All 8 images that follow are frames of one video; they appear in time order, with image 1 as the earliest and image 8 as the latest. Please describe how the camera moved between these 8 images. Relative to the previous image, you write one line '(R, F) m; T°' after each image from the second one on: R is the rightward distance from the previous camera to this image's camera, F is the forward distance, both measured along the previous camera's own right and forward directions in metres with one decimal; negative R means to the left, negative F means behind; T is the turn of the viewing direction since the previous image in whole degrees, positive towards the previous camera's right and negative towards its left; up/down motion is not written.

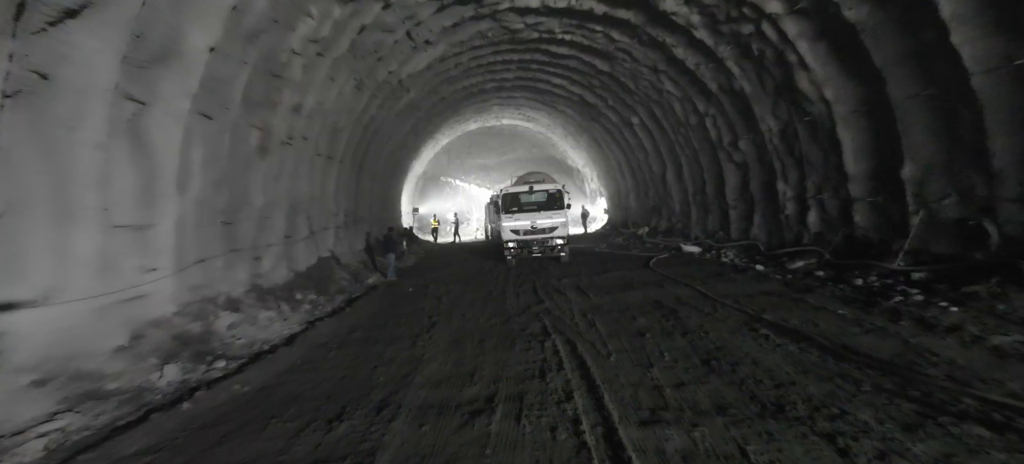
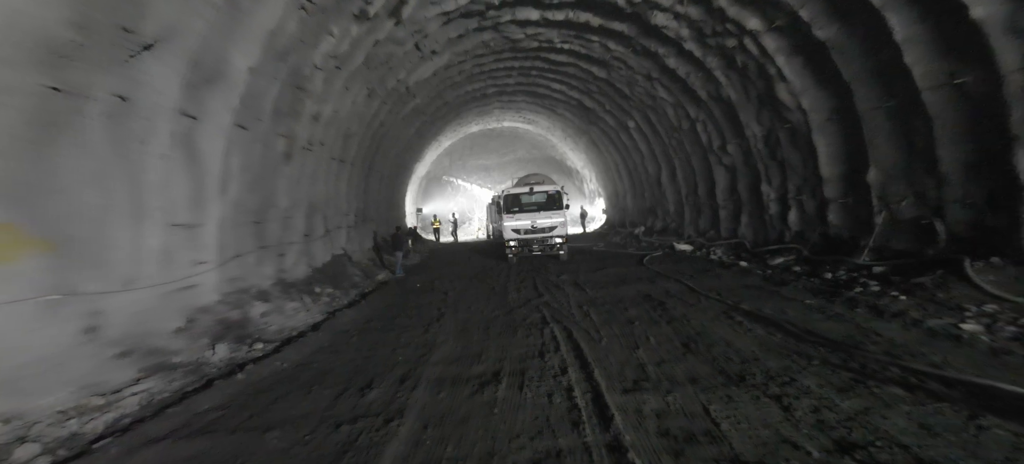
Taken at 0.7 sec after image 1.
(0.0, -0.6) m; 0°
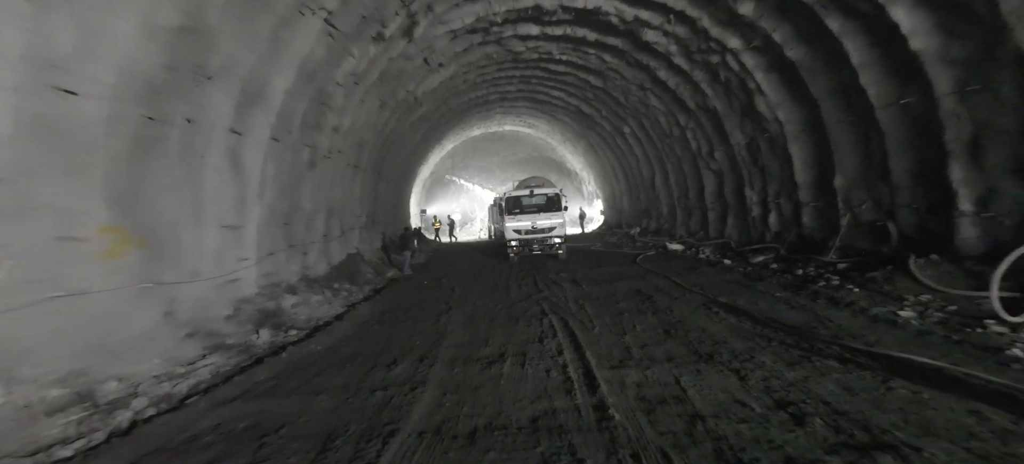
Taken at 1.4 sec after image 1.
(0.0, -0.7) m; 0°
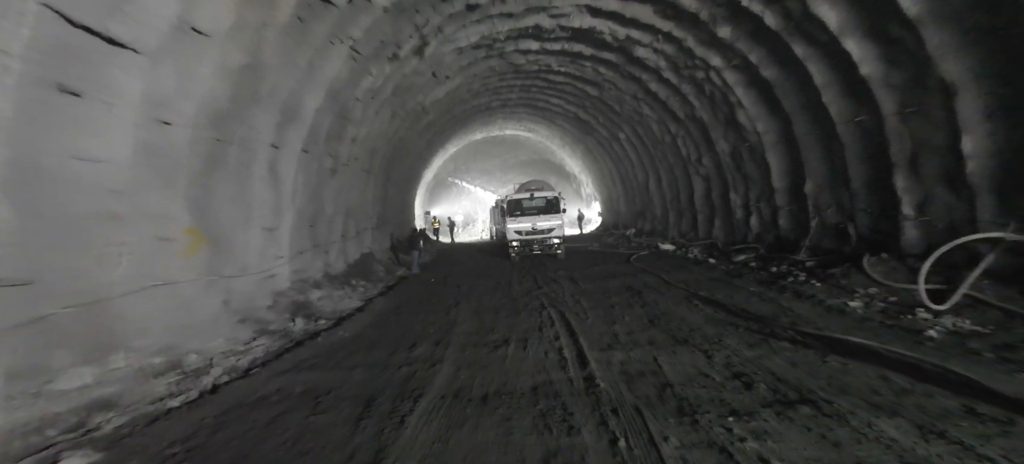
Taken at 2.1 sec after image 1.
(0.0, -0.8) m; 0°
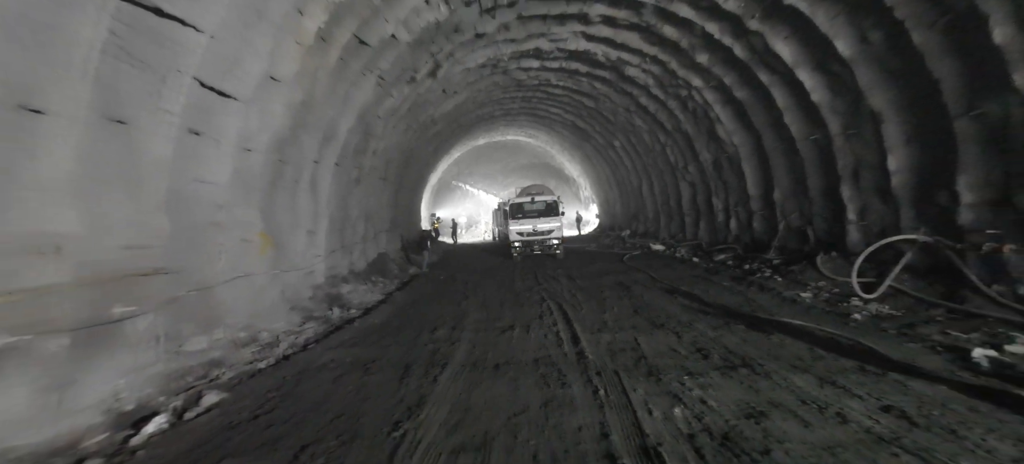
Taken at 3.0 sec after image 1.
(-0.1, -1.0) m; 0°
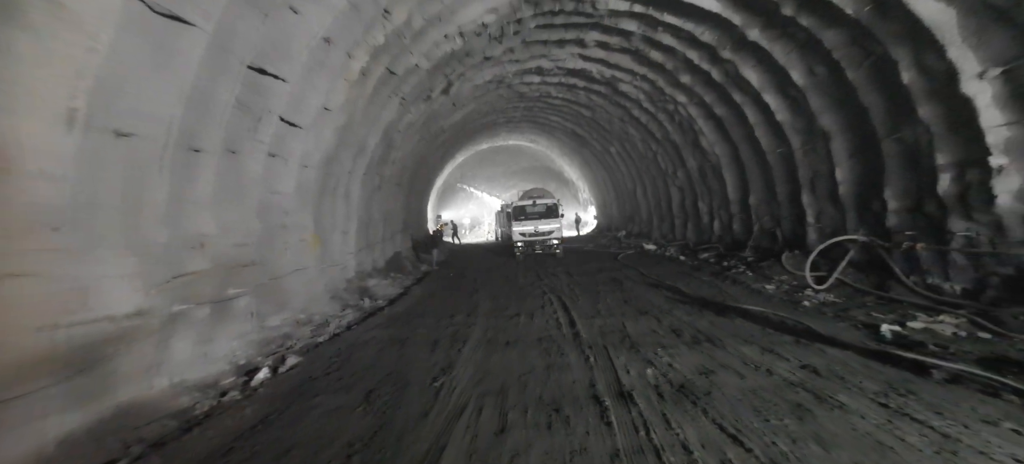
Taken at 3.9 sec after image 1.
(-0.1, -1.1) m; 0°
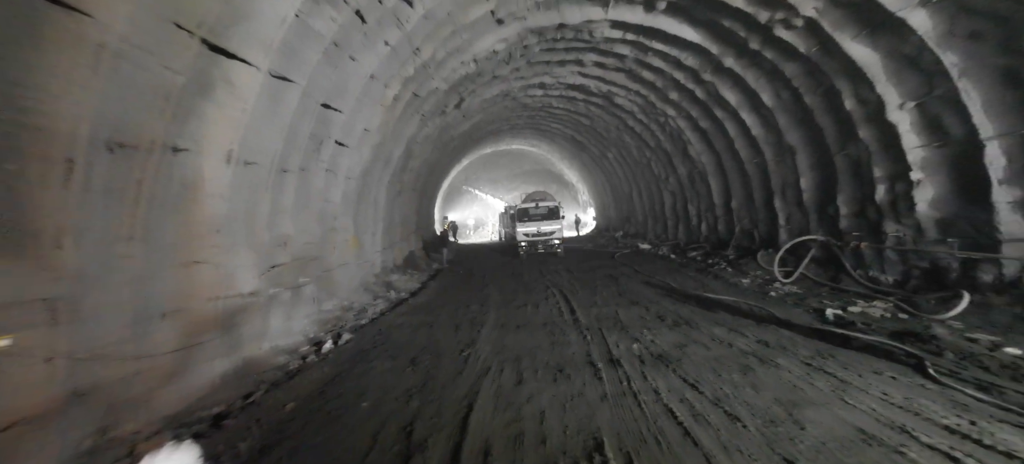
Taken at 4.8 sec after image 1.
(-0.2, -1.1) m; 0°
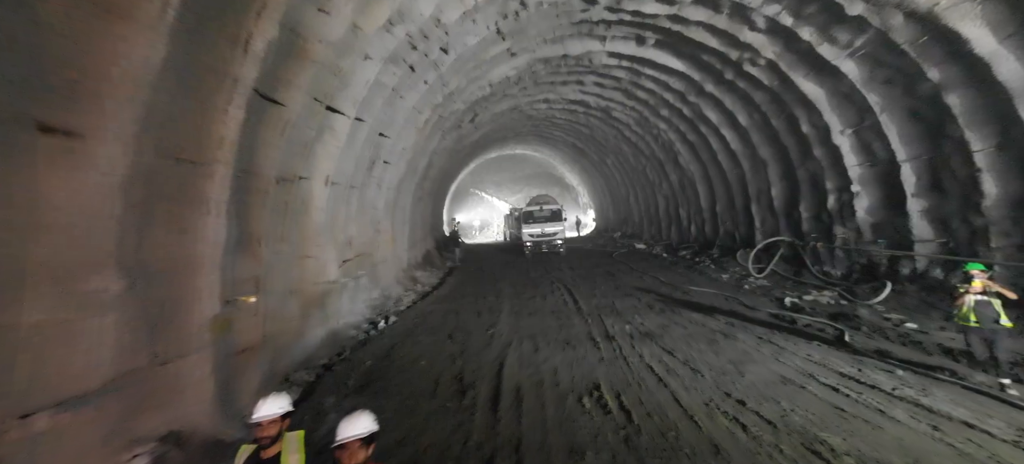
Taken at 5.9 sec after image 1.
(-0.3, -1.3) m; 0°
